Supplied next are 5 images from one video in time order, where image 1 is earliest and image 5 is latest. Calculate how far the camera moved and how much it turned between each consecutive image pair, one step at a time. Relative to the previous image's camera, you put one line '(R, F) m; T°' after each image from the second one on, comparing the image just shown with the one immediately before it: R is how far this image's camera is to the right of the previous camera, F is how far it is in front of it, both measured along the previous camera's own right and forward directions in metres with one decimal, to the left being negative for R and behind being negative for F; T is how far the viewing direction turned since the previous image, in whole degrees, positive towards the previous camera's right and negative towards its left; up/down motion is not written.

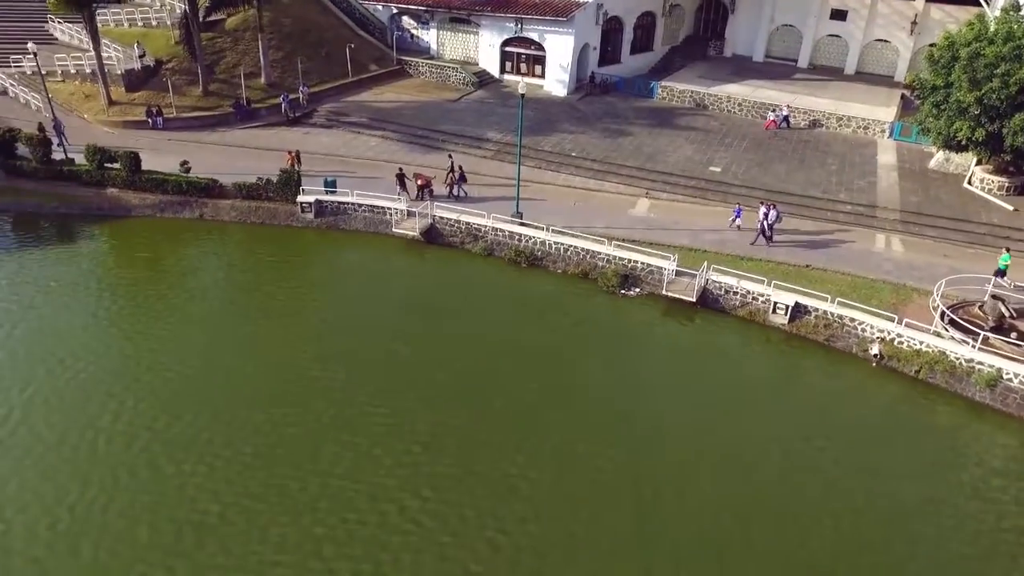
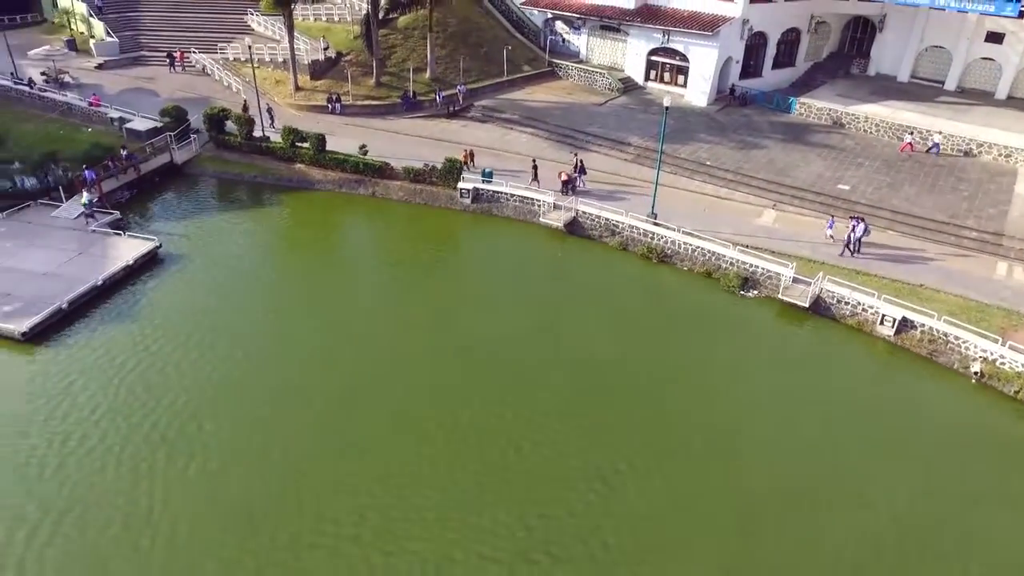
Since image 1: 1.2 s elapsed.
(-0.4, -3.1) m; -8°
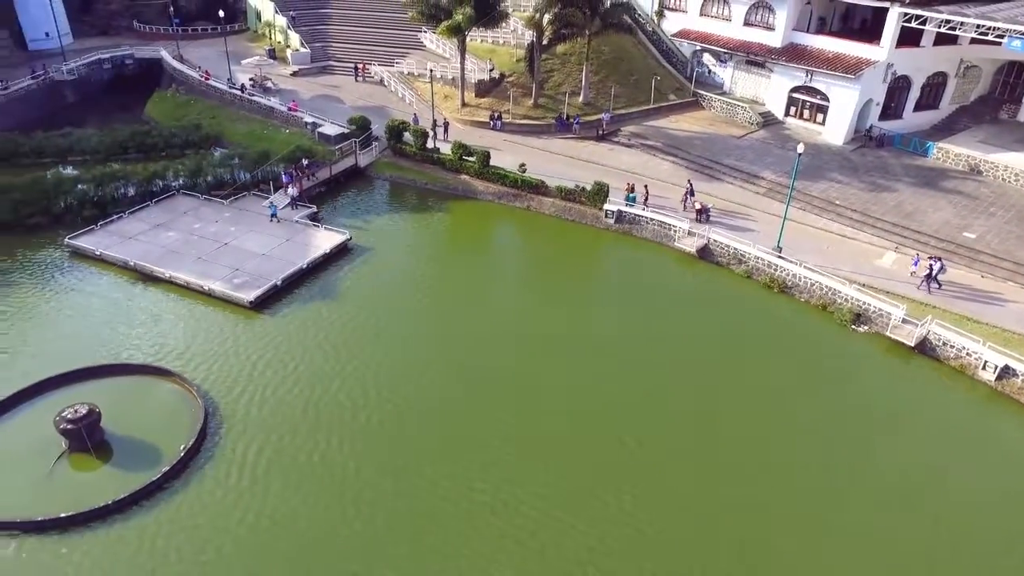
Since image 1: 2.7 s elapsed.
(-0.5, -4.0) m; -8°
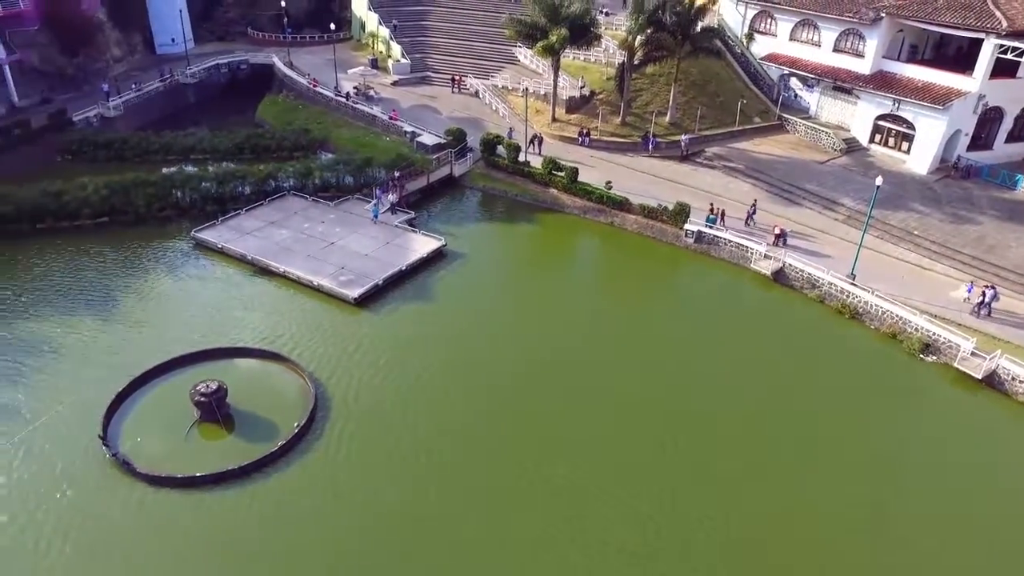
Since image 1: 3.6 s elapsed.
(-0.4, -2.2) m; -5°
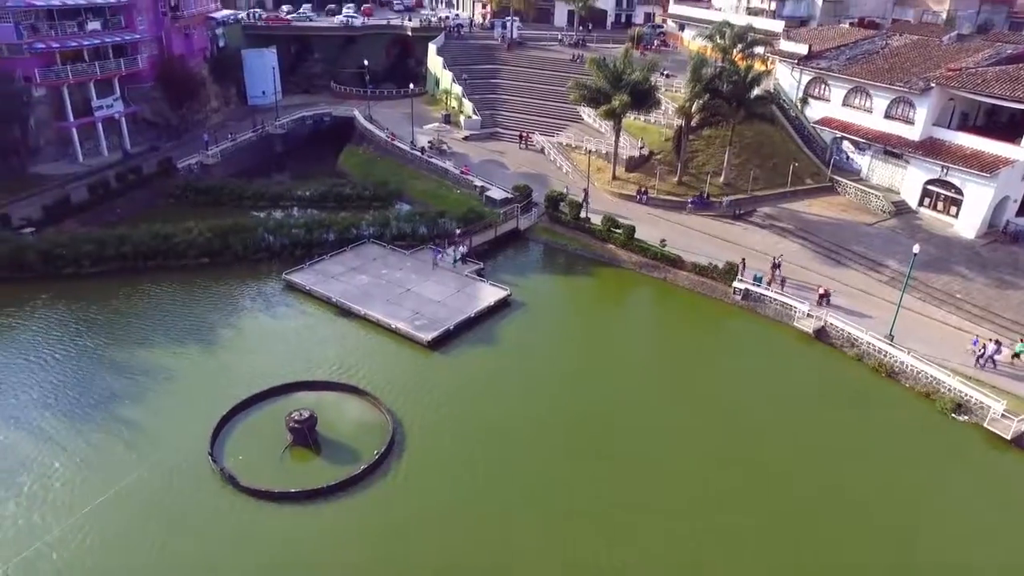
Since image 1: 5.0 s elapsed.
(-0.1, -3.1) m; -4°
